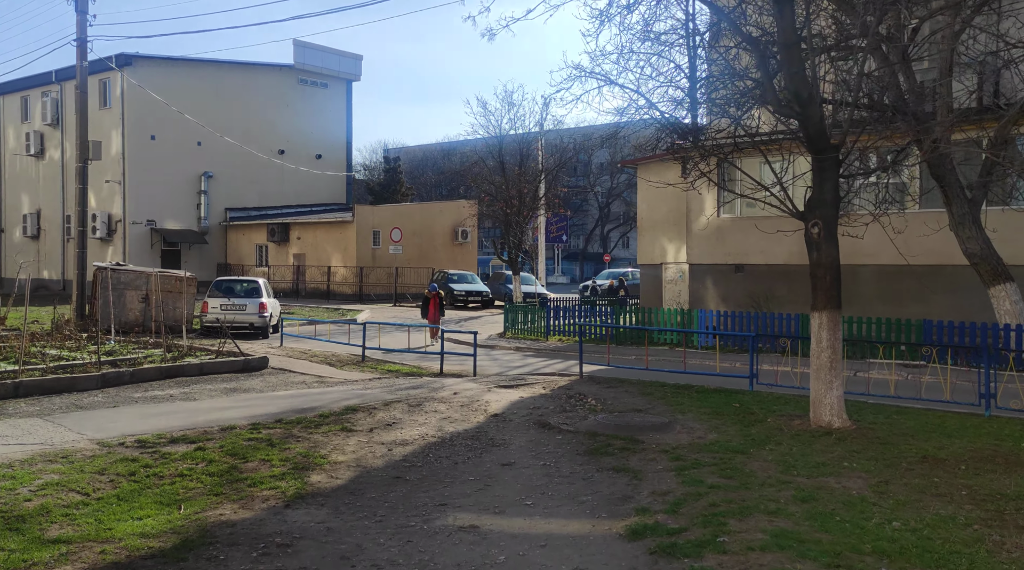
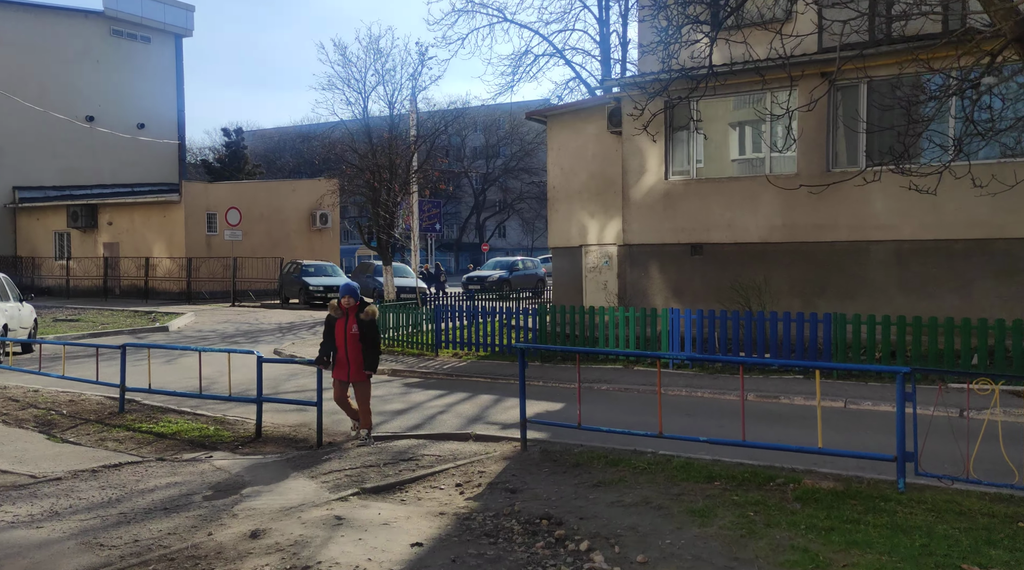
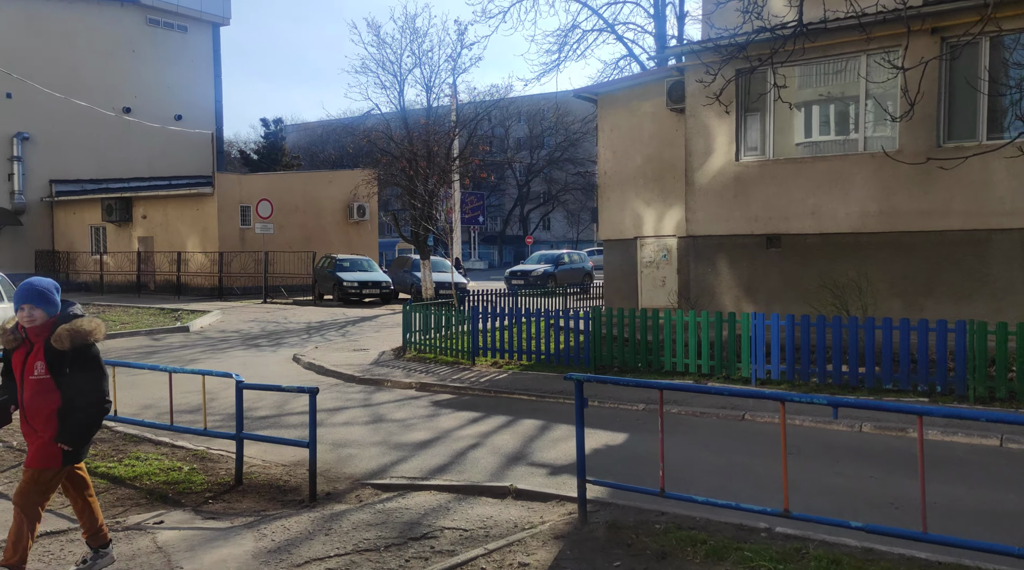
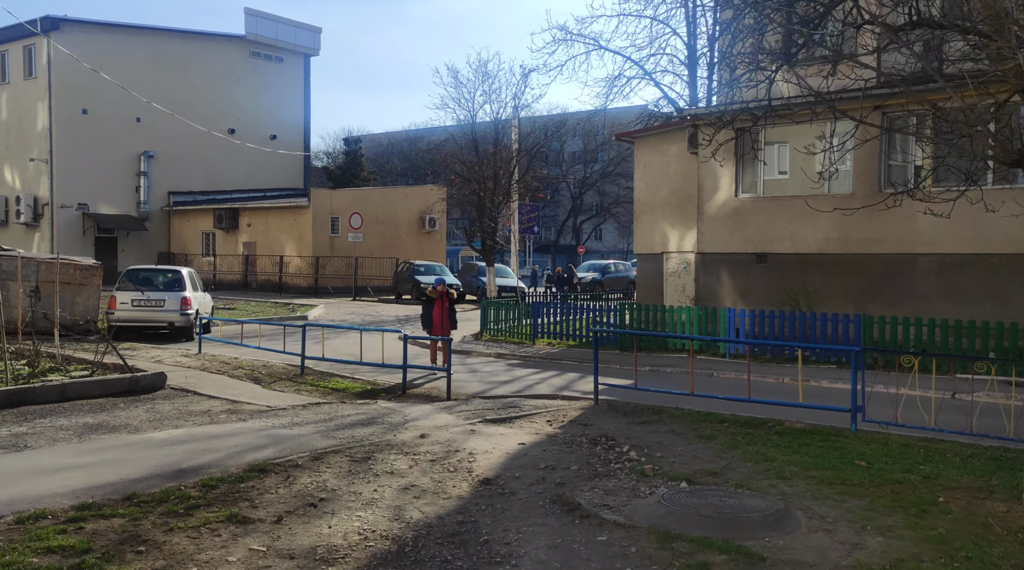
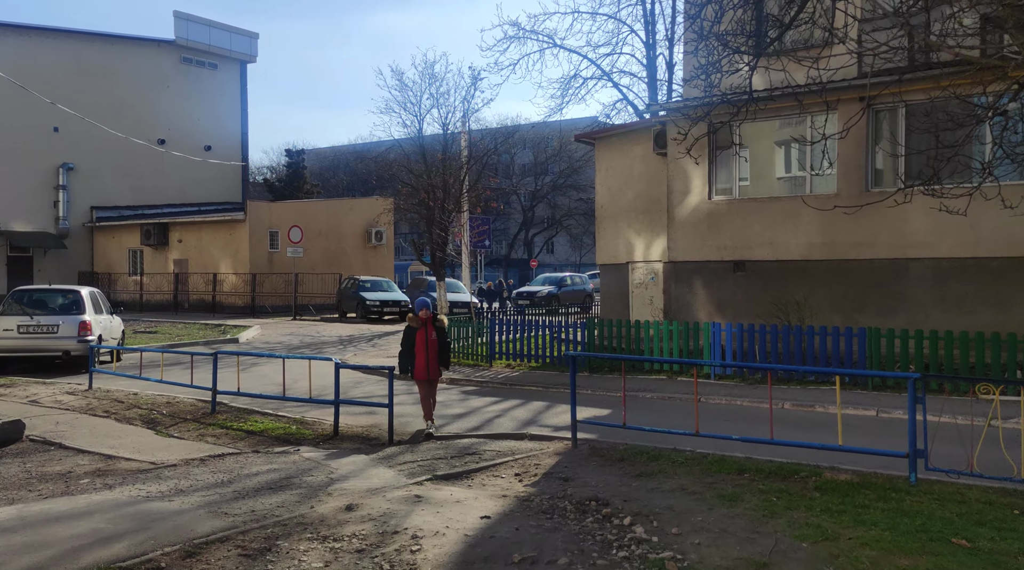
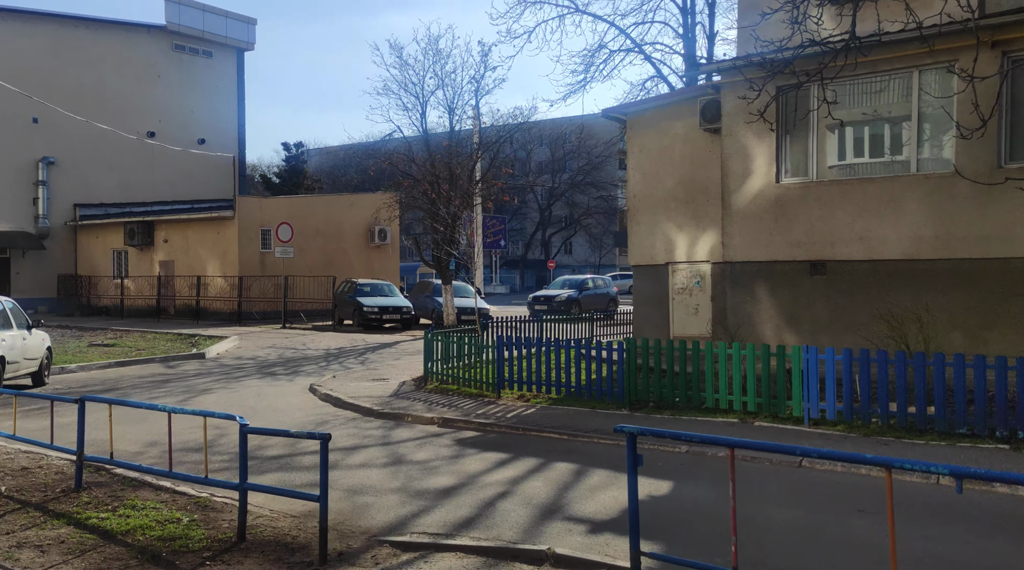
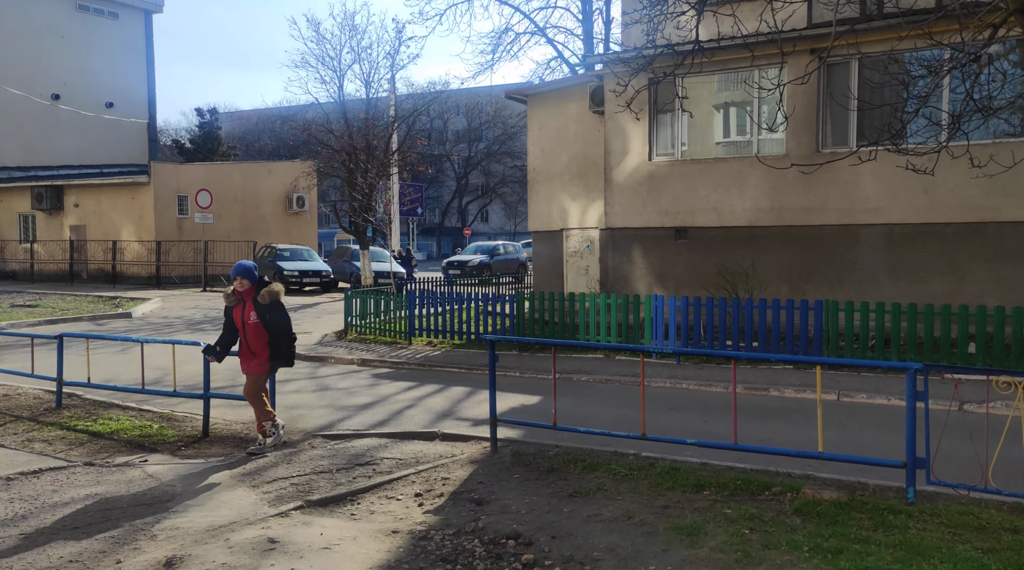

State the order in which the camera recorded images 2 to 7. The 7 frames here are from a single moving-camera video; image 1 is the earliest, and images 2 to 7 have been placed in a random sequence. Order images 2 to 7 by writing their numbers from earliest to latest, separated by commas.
4, 5, 2, 7, 3, 6
